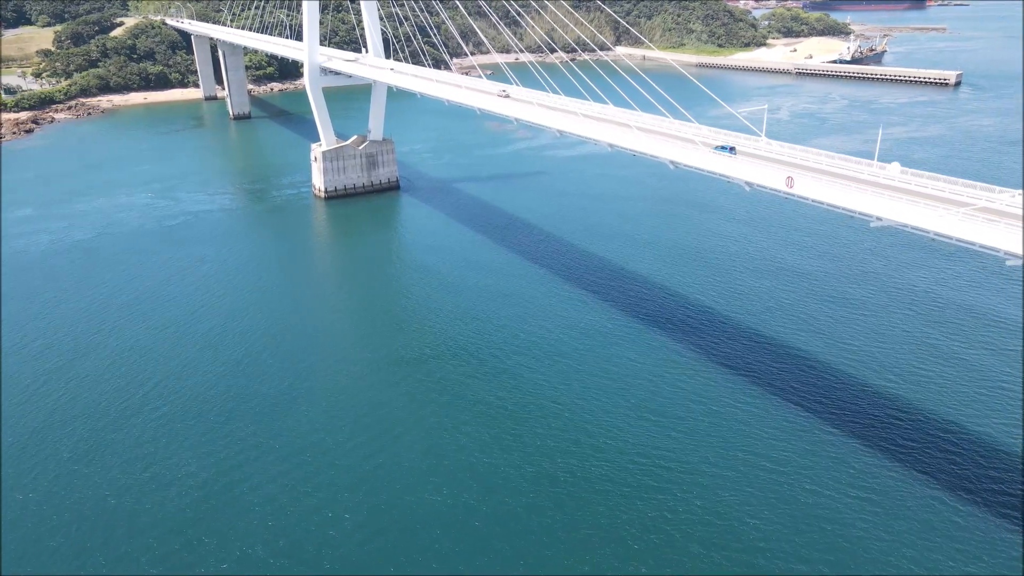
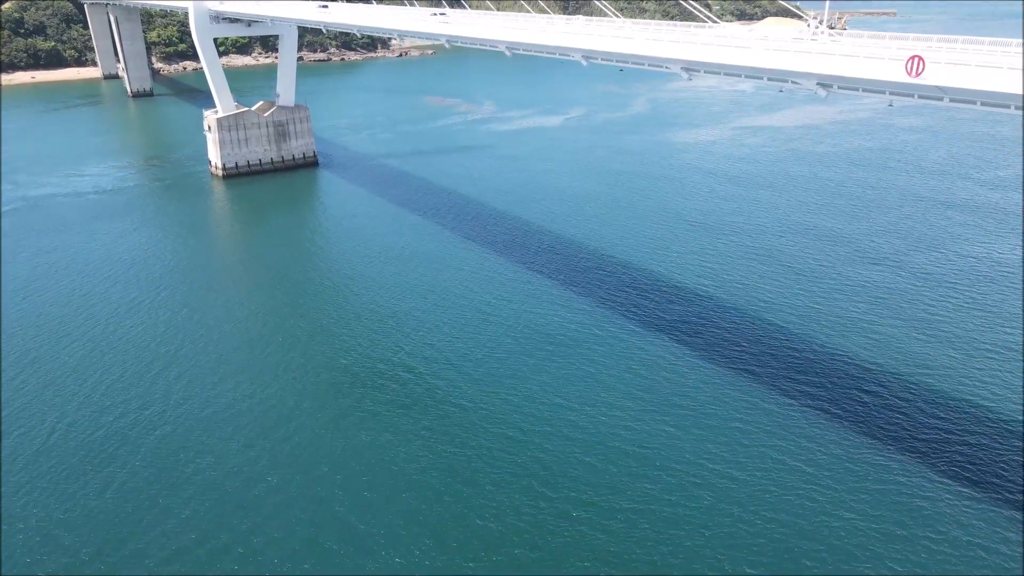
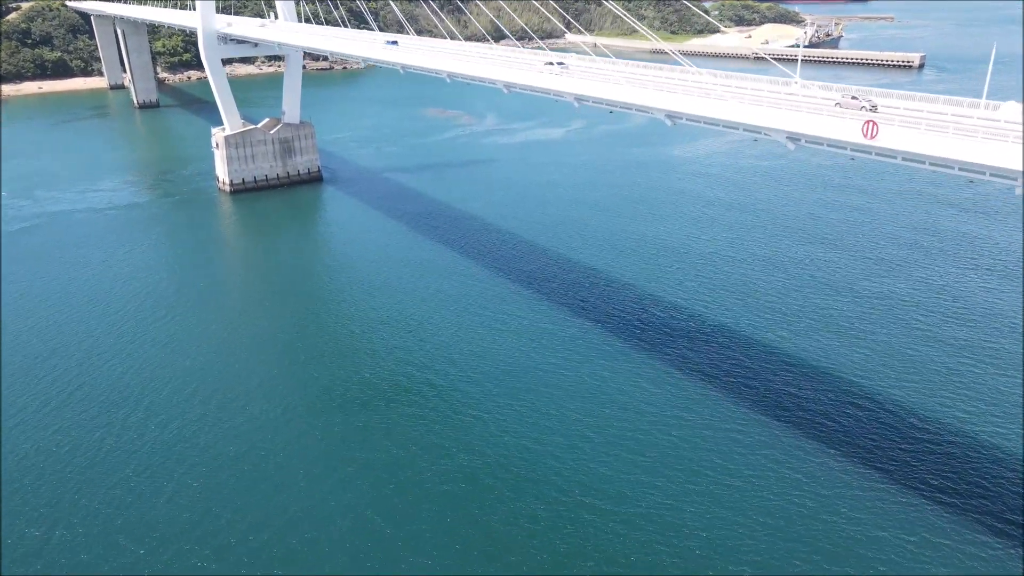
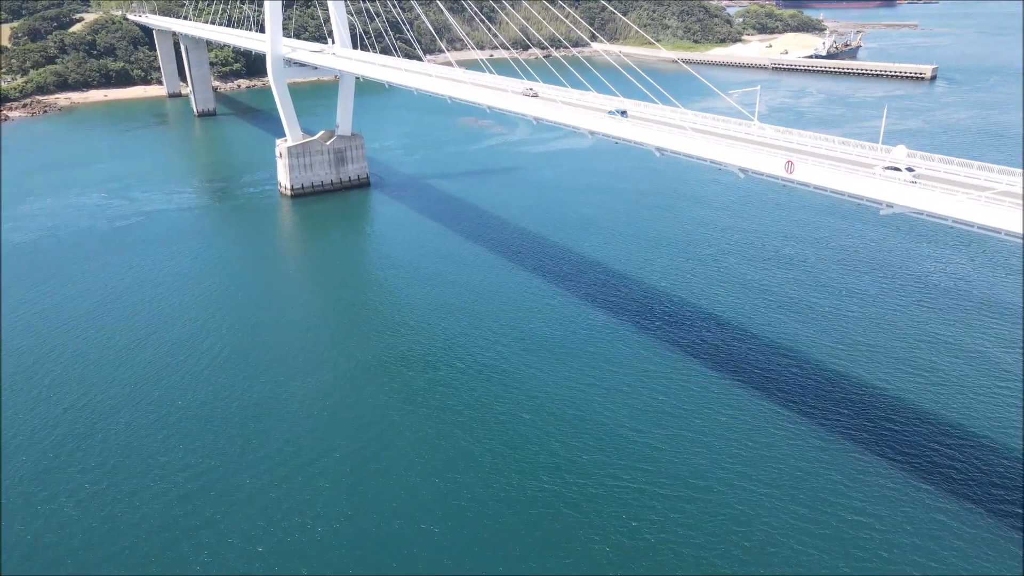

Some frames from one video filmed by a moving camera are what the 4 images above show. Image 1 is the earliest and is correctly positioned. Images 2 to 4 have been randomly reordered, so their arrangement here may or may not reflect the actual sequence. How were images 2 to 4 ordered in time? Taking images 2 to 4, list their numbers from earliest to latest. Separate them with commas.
4, 3, 2
